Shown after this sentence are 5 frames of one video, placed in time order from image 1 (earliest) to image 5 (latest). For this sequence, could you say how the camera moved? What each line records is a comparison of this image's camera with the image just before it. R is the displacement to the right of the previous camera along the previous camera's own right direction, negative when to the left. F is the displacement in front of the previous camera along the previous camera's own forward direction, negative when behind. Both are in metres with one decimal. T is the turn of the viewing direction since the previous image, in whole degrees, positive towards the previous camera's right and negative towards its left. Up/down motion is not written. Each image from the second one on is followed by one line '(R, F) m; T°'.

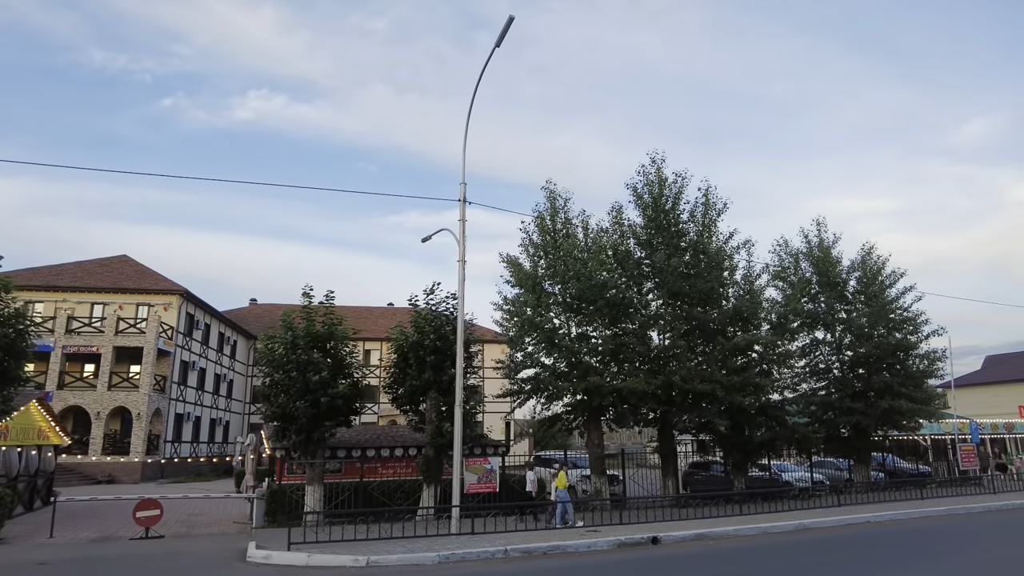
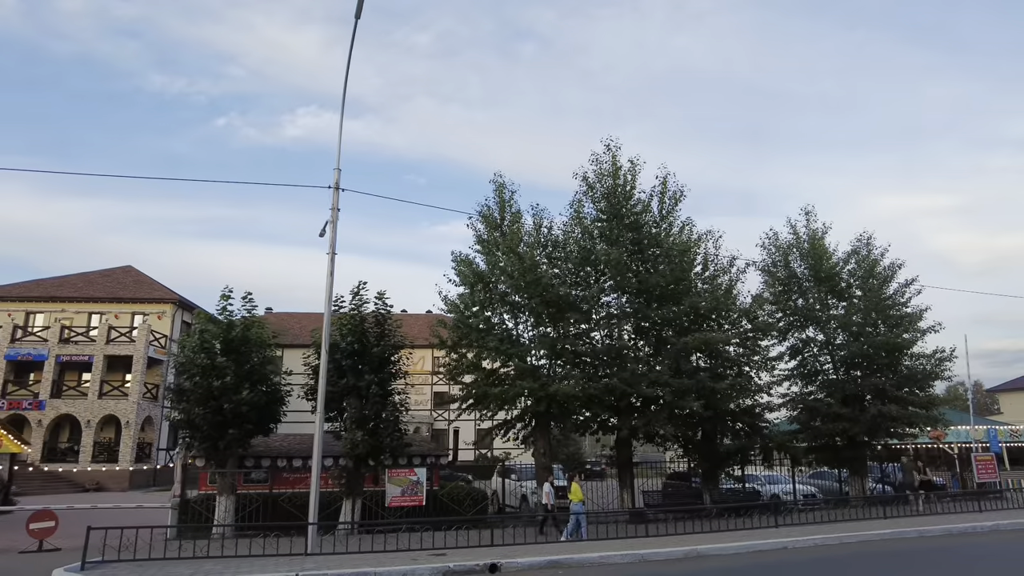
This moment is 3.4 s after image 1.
(+3.4, +1.5) m; -4°
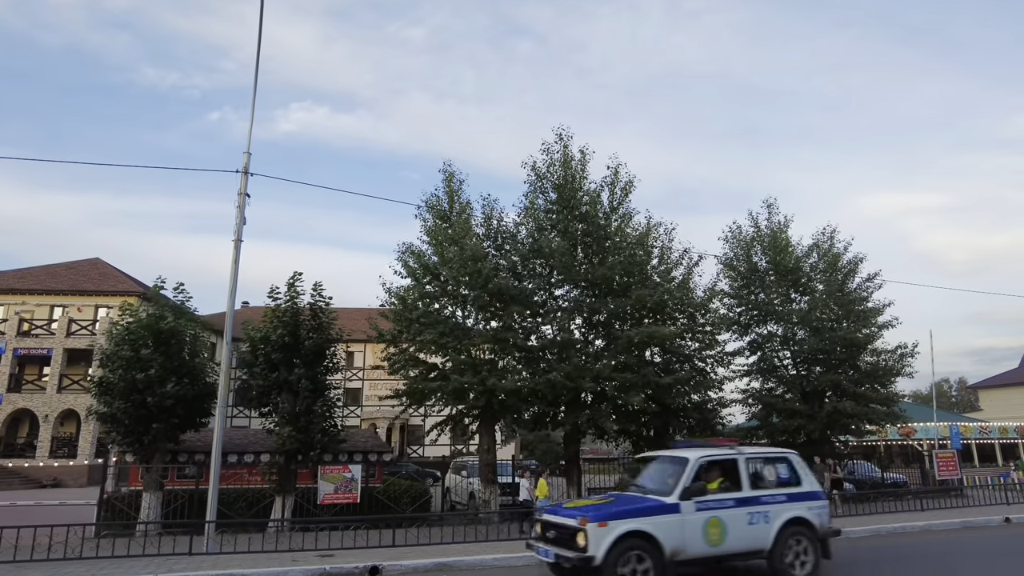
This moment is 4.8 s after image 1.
(+1.5, +0.5) m; 0°
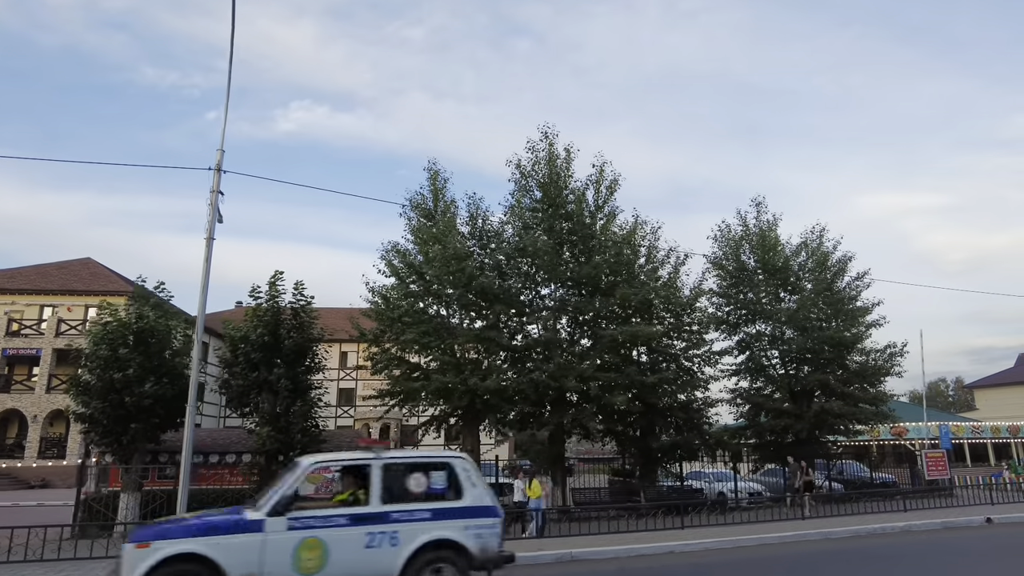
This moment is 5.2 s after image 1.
(+0.5, +0.1) m; 0°
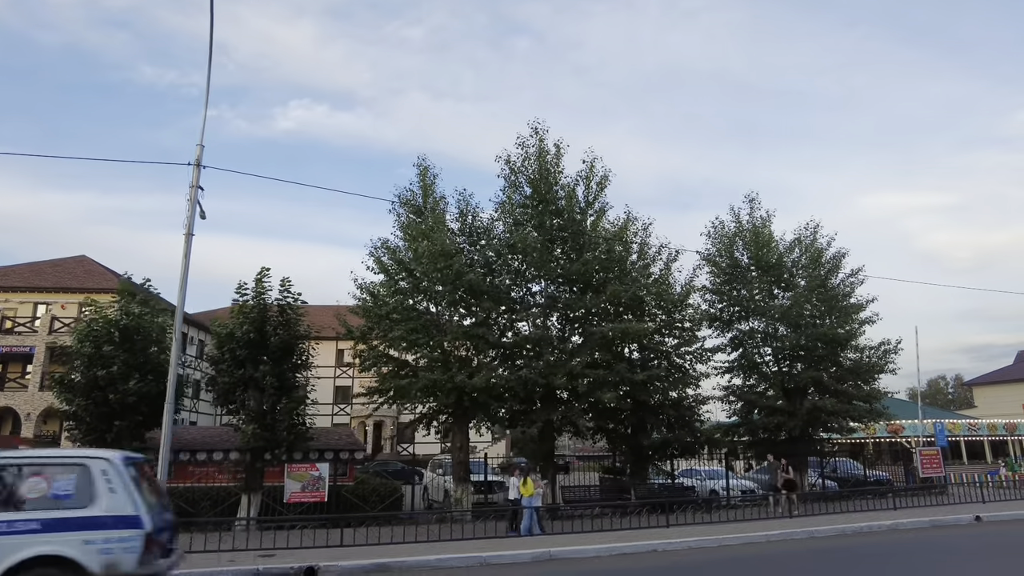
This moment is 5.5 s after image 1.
(+0.3, +0.1) m; 0°
